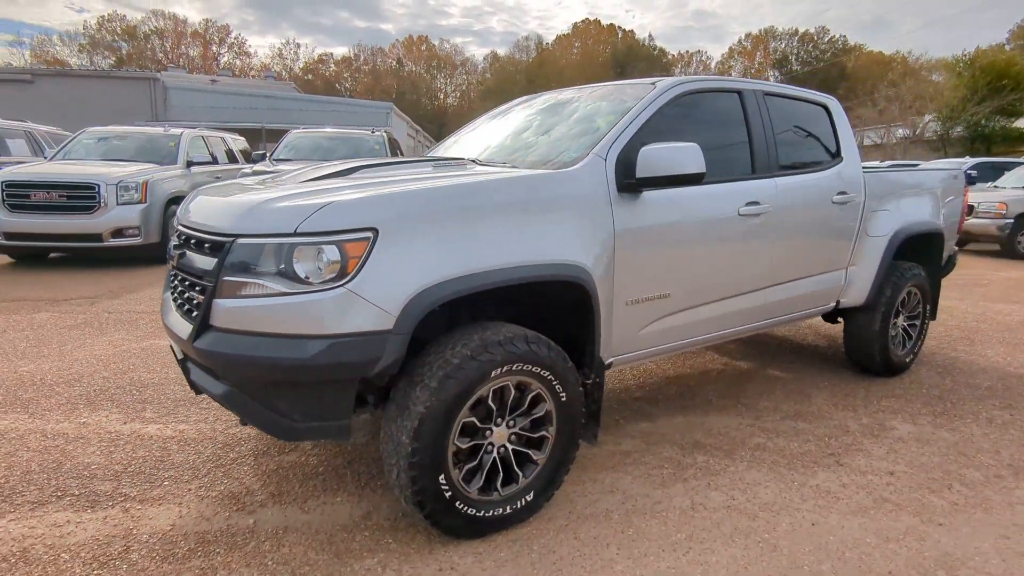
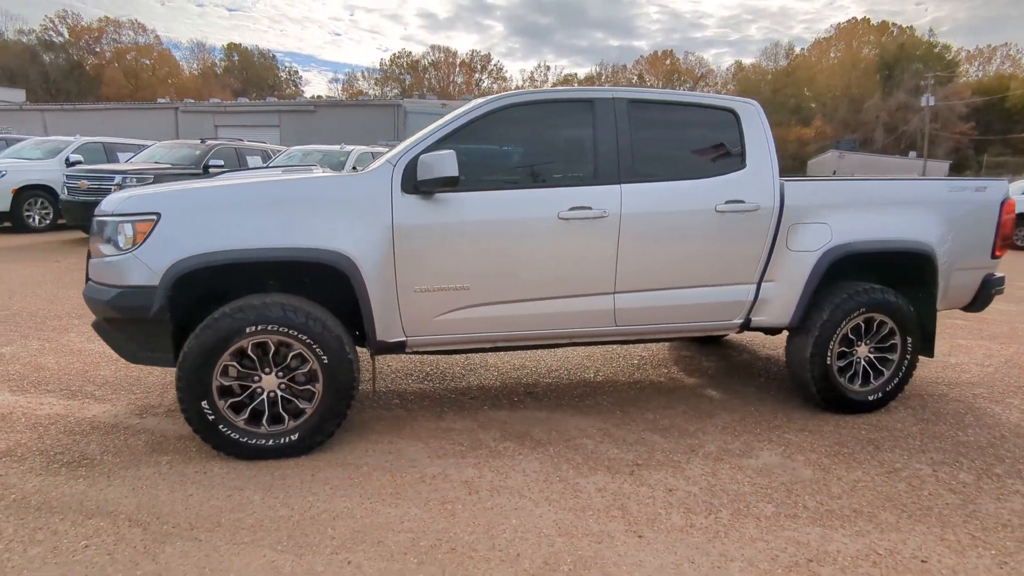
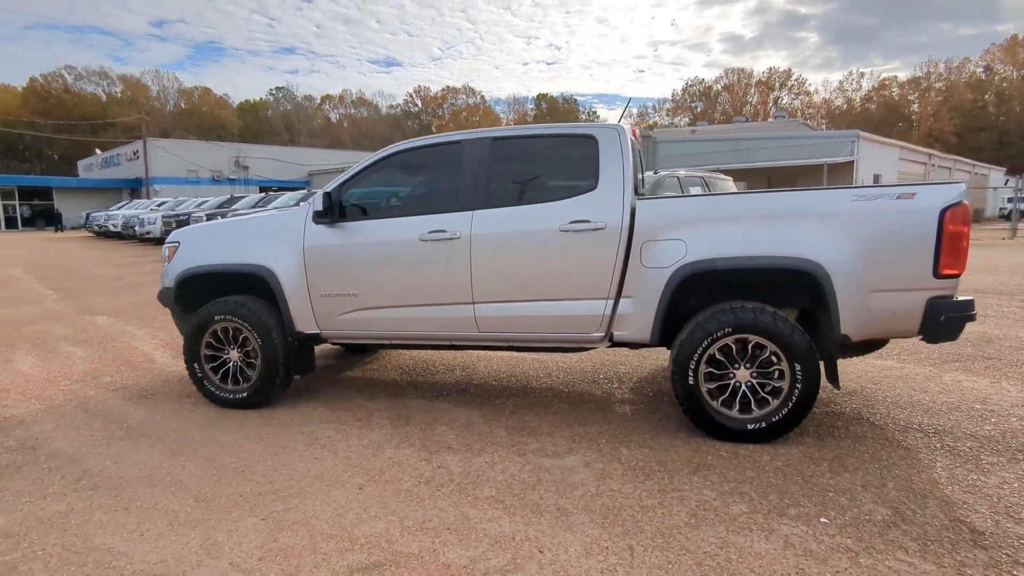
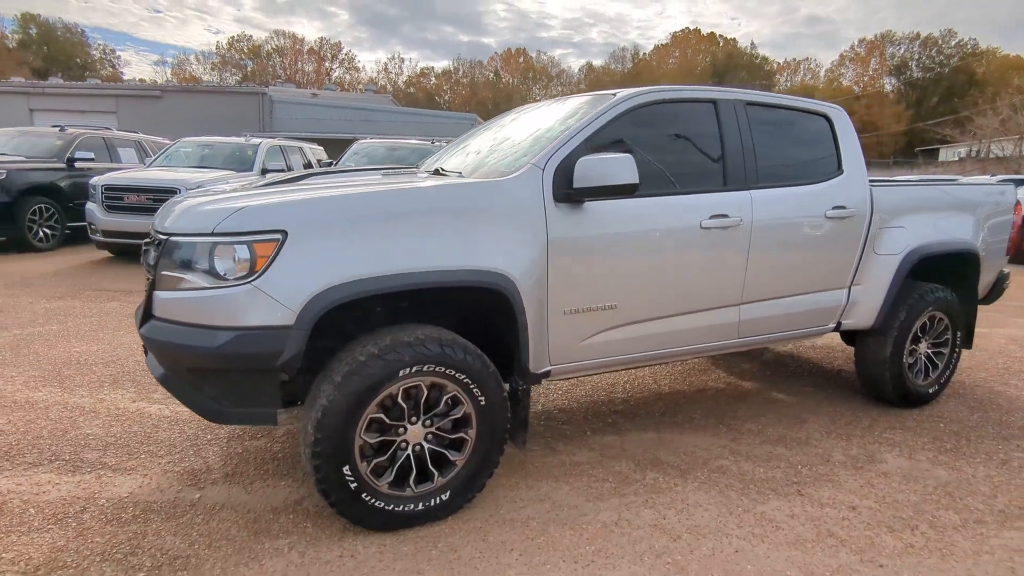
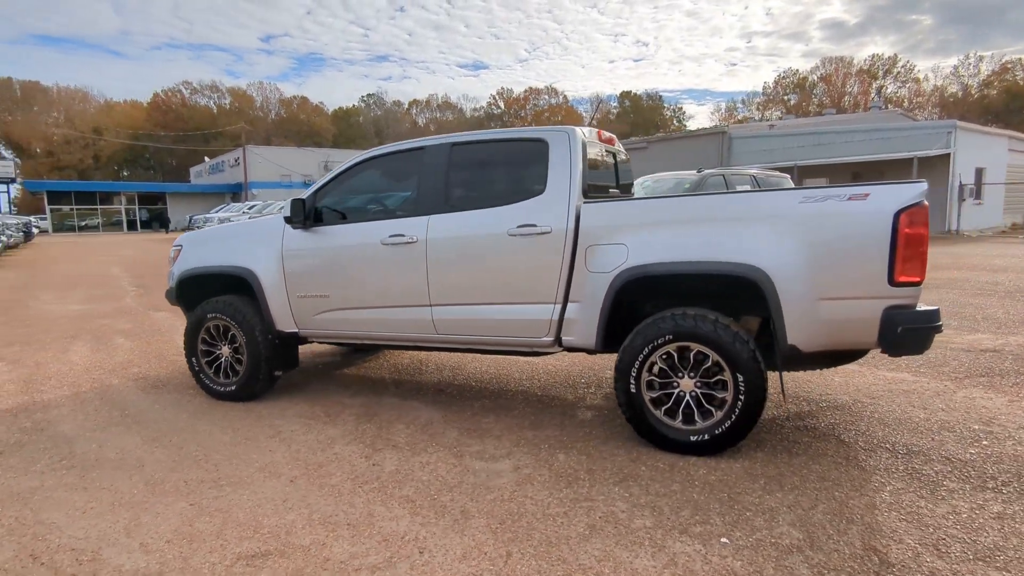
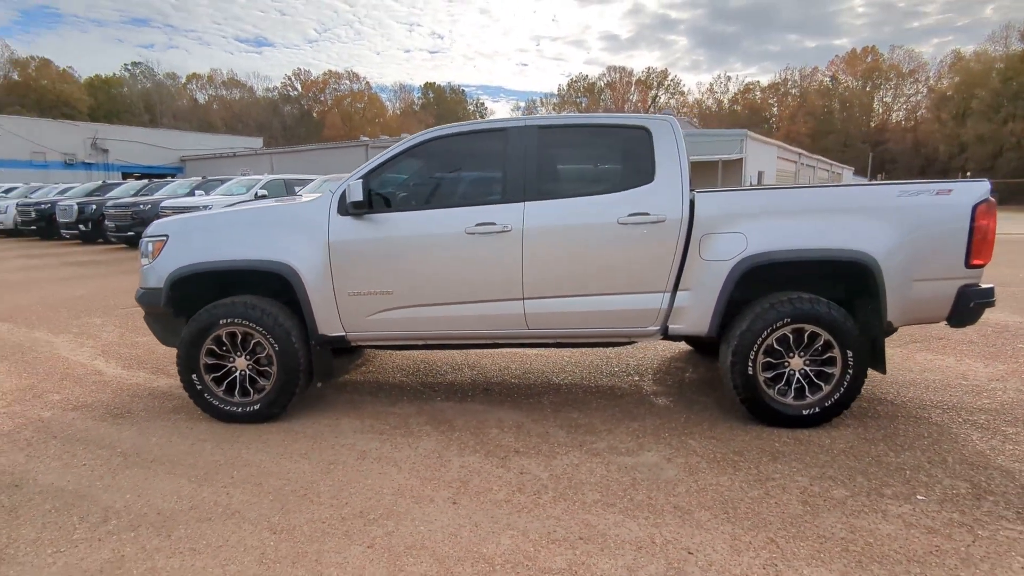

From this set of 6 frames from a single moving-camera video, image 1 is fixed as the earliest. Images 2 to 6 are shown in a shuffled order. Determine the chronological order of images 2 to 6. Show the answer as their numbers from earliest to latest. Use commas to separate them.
4, 2, 6, 3, 5
